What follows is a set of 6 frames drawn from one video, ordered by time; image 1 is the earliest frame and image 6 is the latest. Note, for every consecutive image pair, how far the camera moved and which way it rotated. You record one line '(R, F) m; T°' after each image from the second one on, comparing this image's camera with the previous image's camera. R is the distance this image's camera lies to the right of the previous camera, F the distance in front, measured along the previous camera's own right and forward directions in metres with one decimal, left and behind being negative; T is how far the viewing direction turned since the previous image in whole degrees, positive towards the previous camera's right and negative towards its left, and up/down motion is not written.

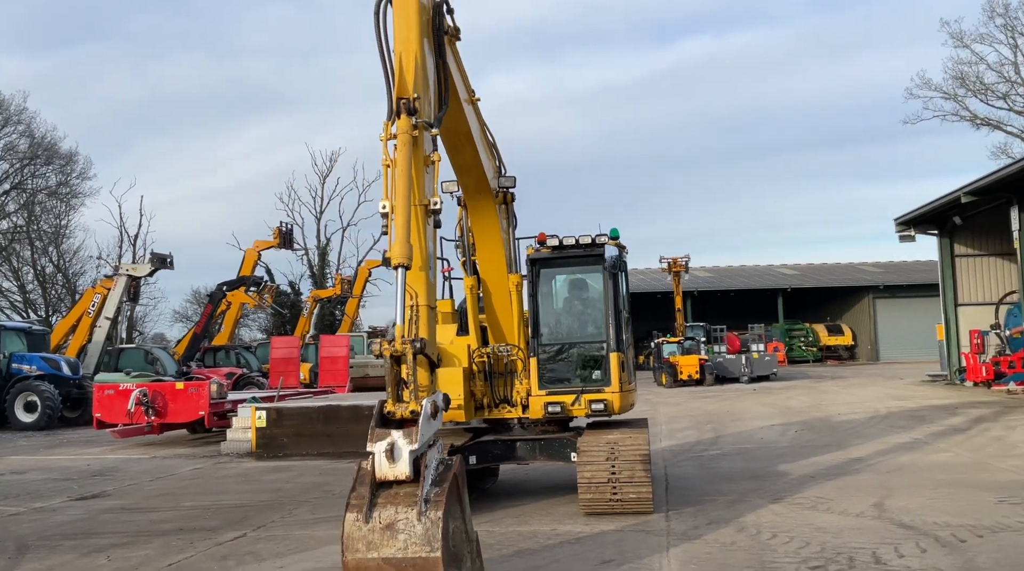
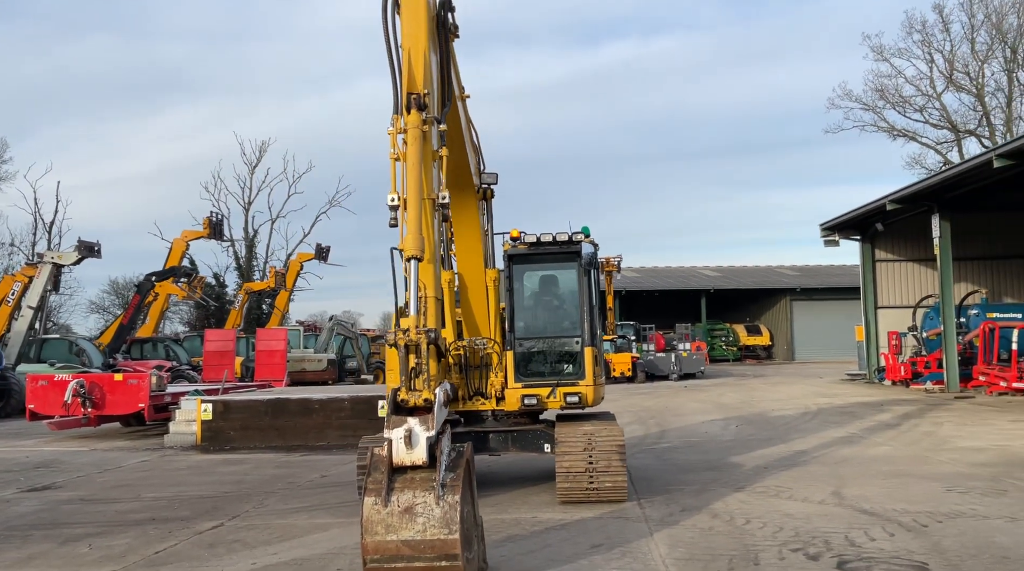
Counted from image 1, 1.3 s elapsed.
(-0.6, -0.2) m; +5°
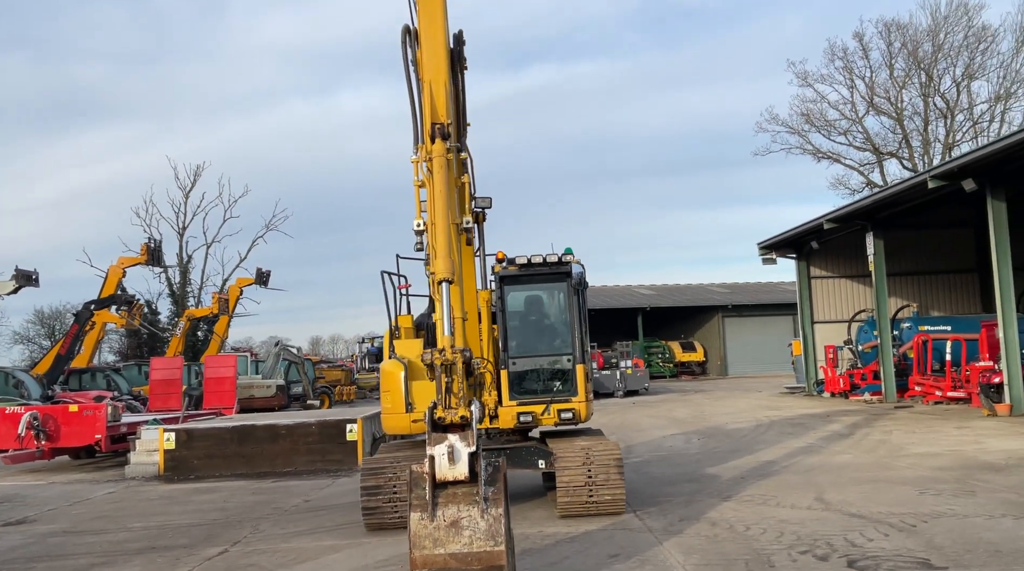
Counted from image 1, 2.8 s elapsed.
(-0.7, -0.2) m; +5°
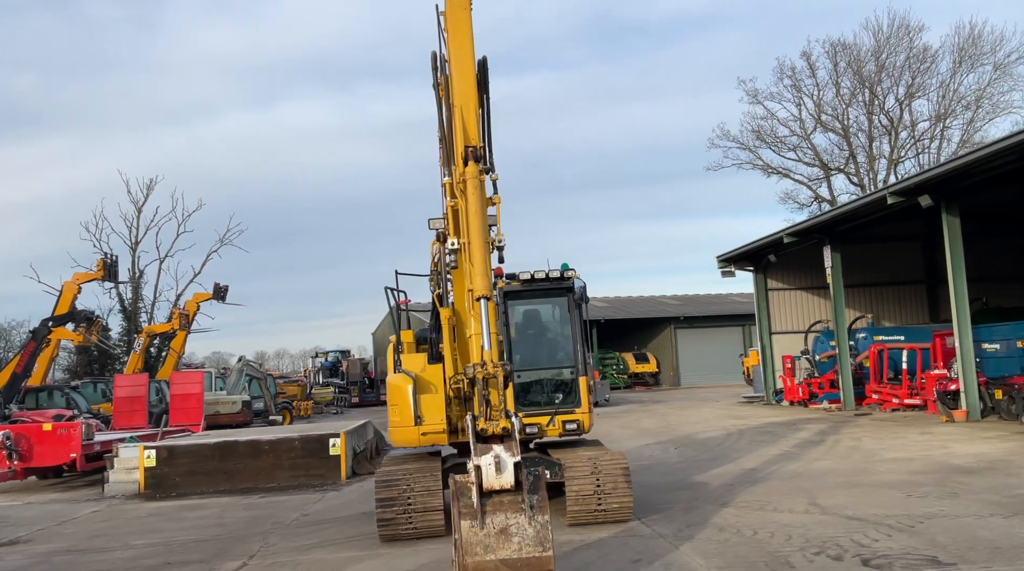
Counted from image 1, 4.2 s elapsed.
(-0.6, -0.3) m; +3°
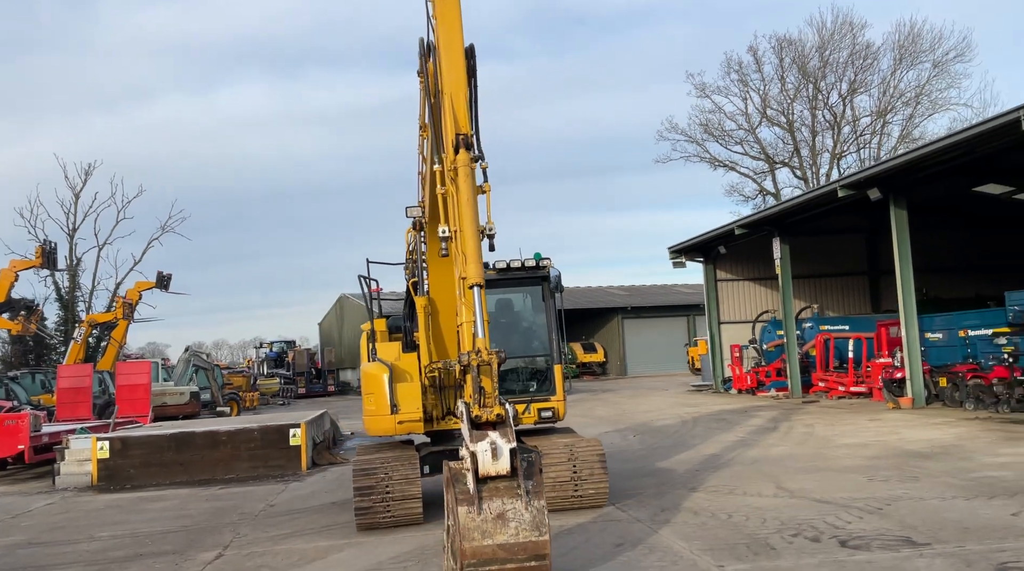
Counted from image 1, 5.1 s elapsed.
(-0.4, 0.0) m; +4°
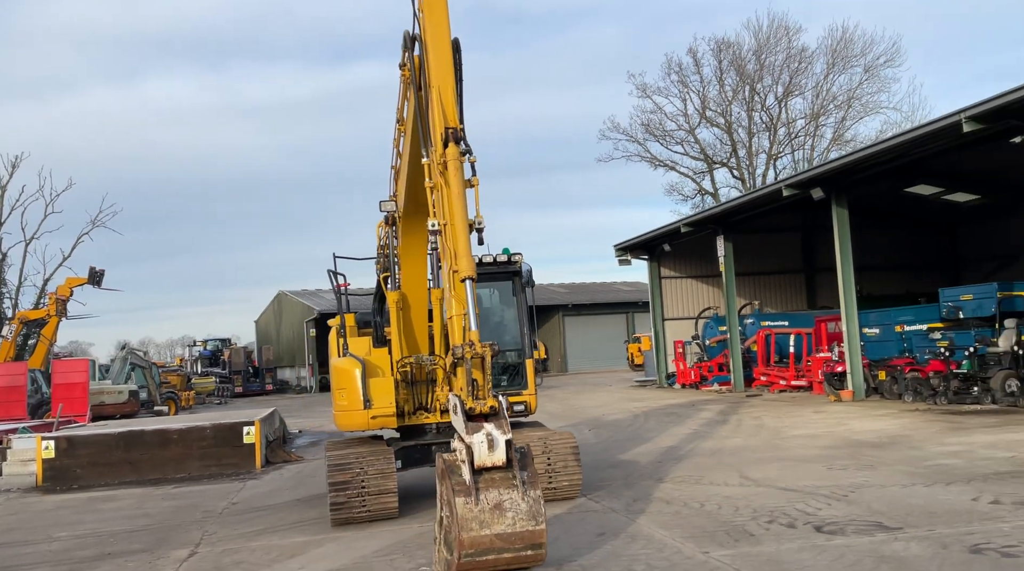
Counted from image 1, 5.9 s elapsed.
(-0.4, 0.0) m; +4°
